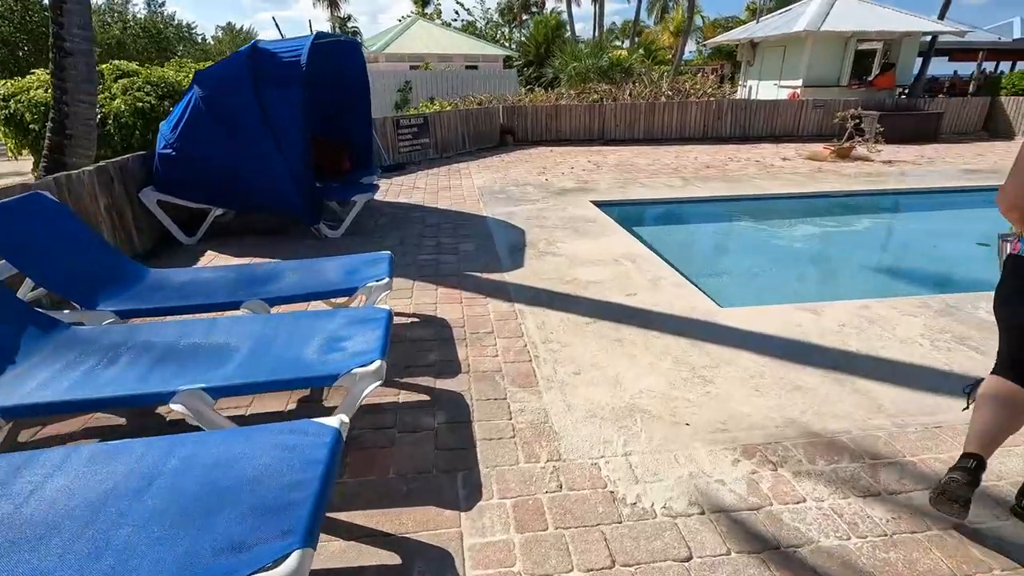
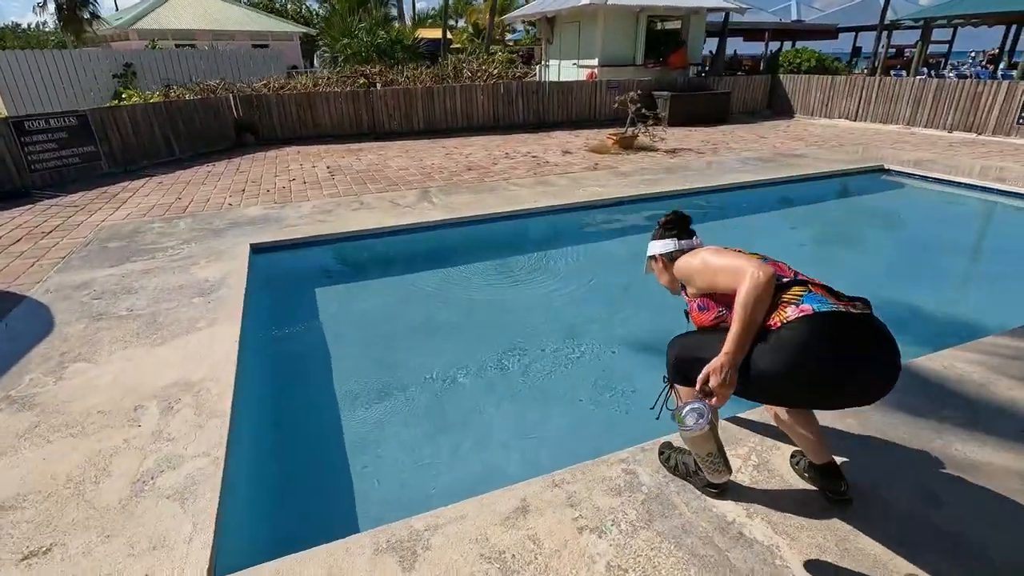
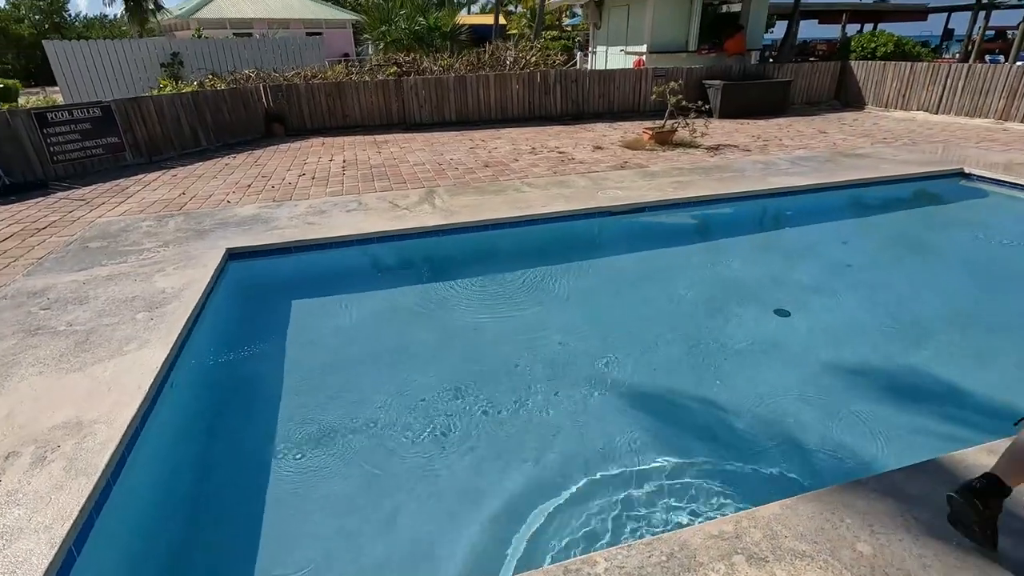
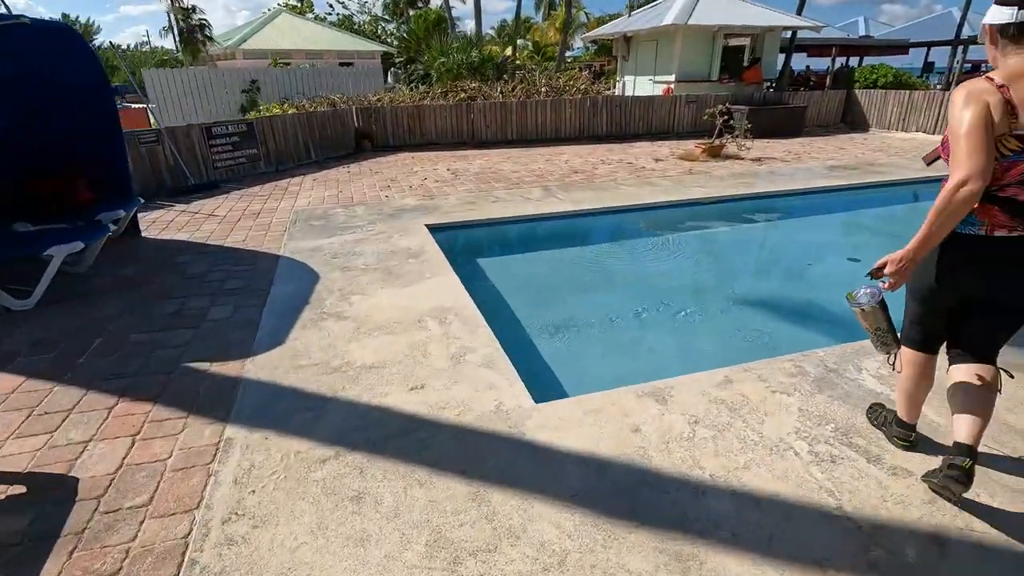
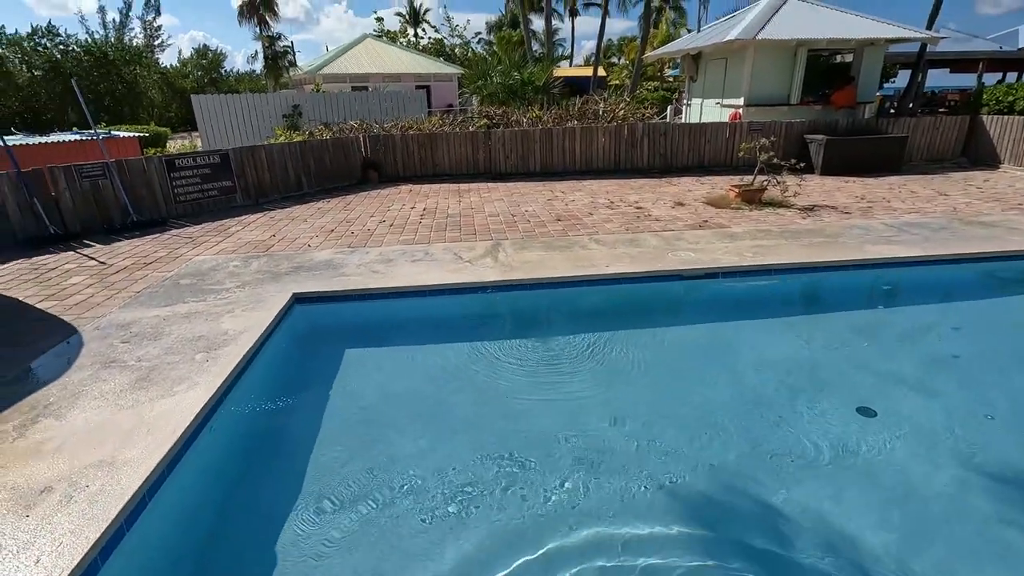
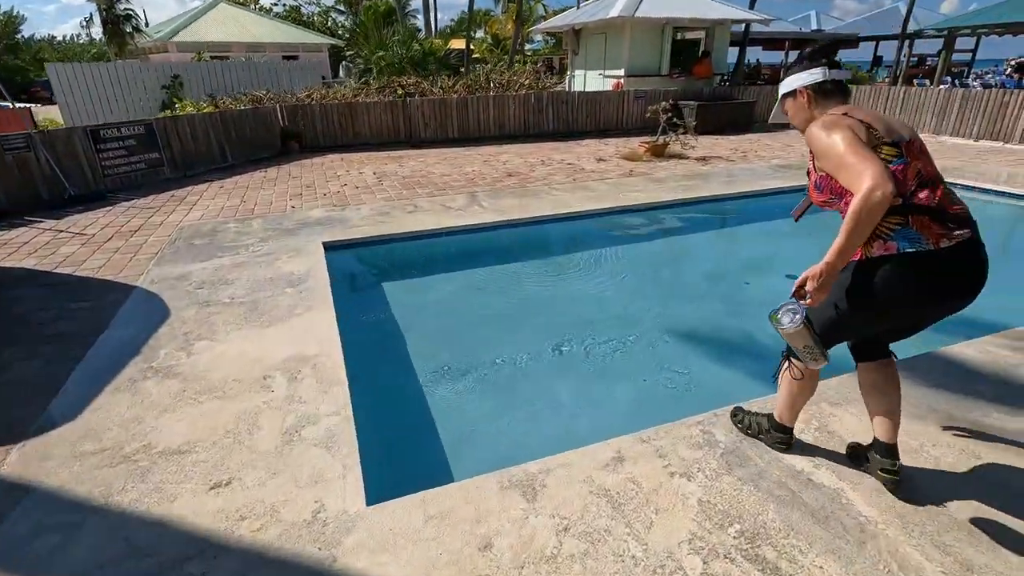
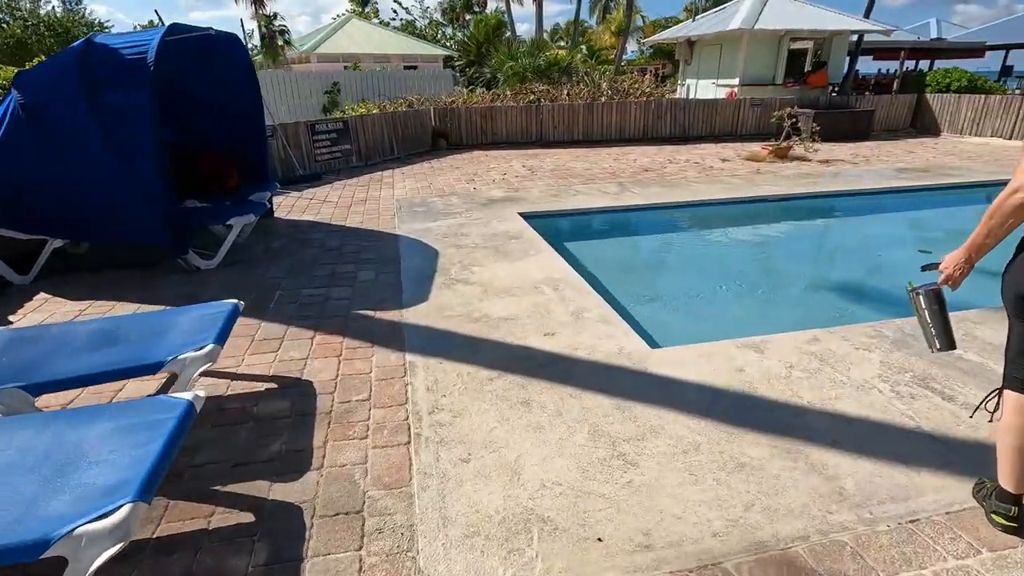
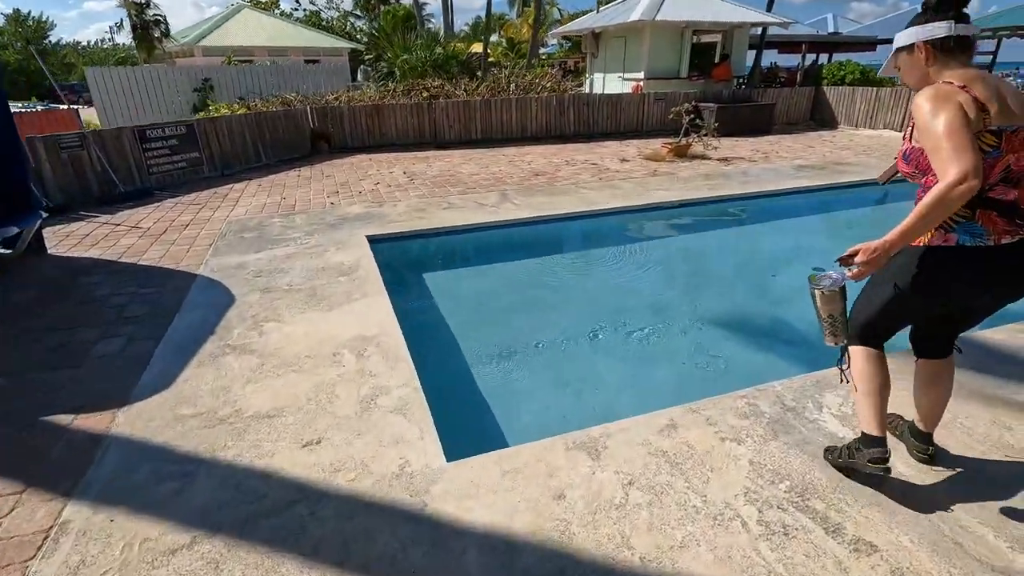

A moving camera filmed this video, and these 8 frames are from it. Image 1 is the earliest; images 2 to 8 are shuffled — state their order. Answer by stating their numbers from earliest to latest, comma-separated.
7, 4, 8, 6, 2, 3, 5
